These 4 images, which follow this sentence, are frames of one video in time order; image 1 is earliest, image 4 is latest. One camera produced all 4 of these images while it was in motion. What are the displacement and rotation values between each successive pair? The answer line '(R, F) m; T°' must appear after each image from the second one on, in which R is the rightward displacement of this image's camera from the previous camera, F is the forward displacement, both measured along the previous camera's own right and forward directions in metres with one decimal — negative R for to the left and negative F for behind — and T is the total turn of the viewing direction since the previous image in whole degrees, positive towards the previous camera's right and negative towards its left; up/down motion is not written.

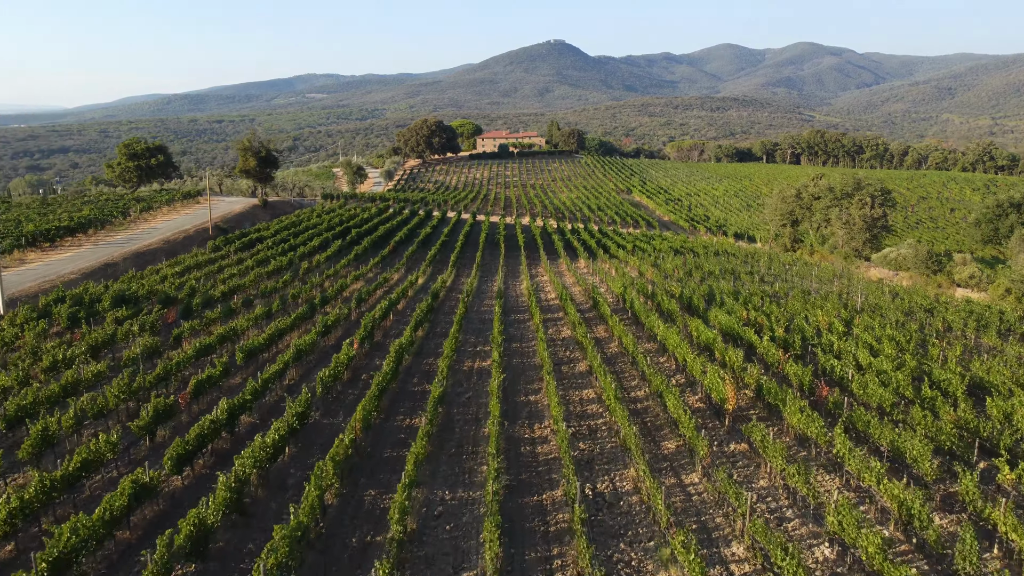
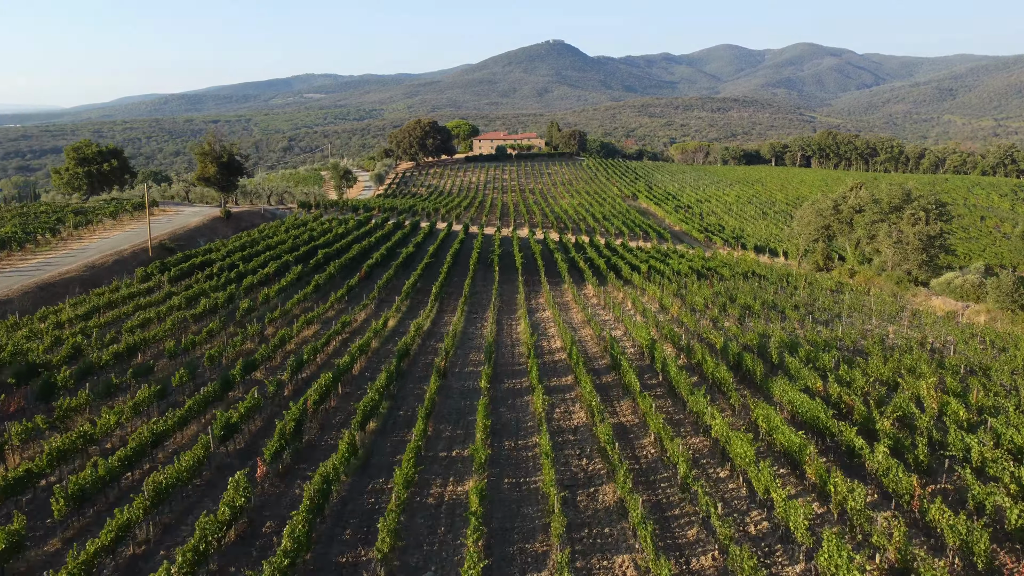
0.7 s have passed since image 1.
(+0.1, +3.7) m; 0°
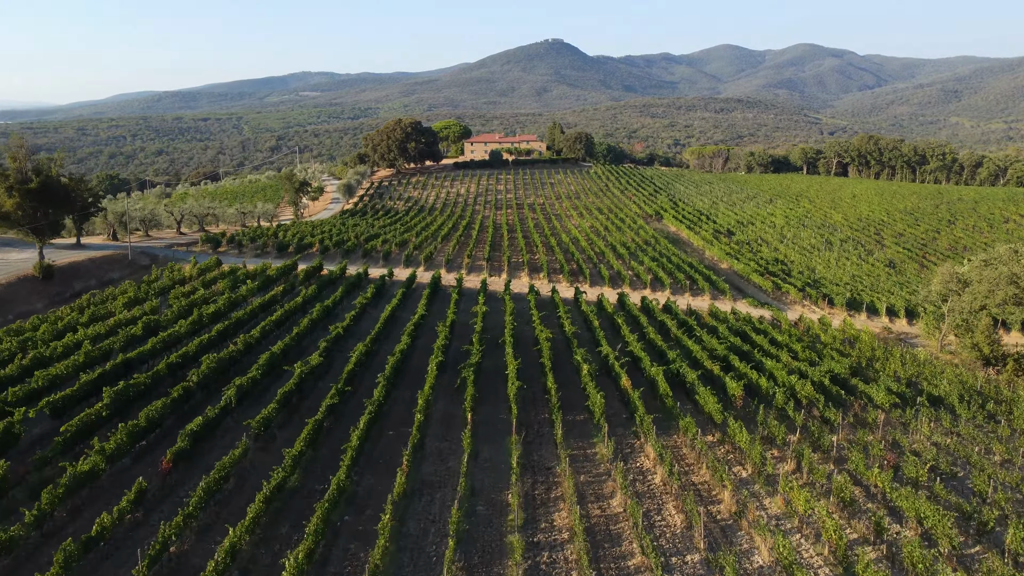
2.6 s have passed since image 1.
(+0.1, +10.2) m; 0°
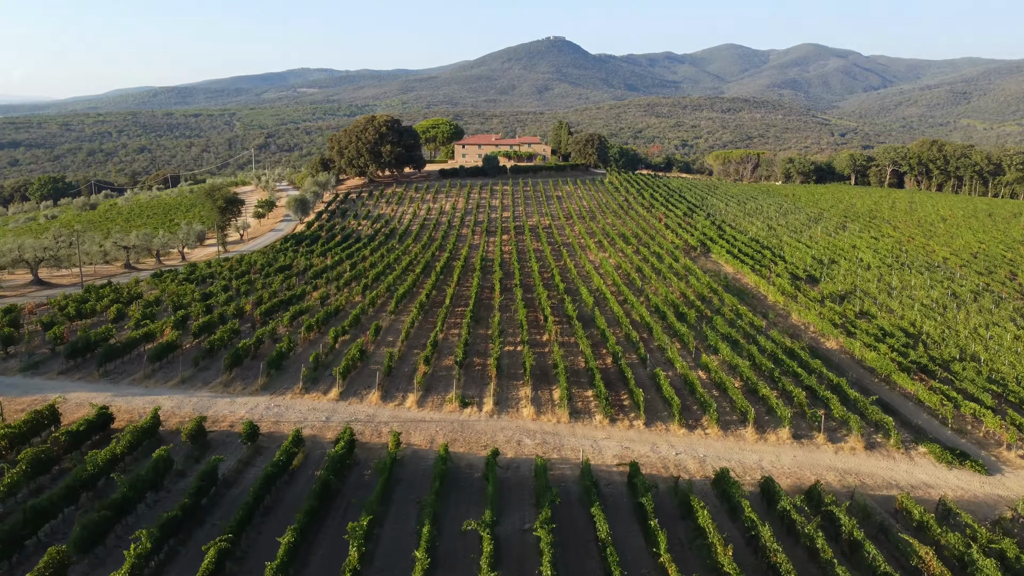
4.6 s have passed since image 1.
(+0.1, +11.1) m; 0°
